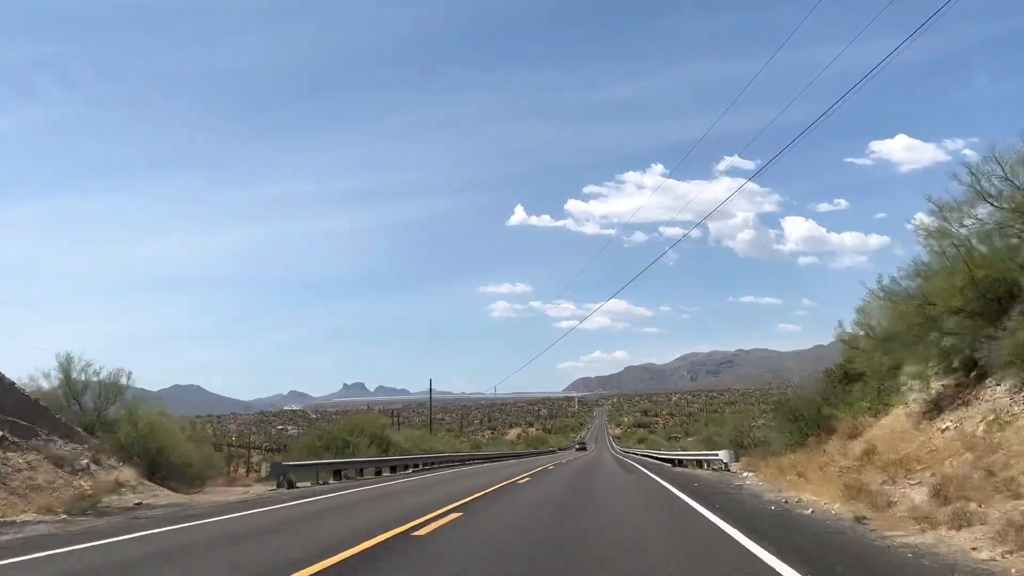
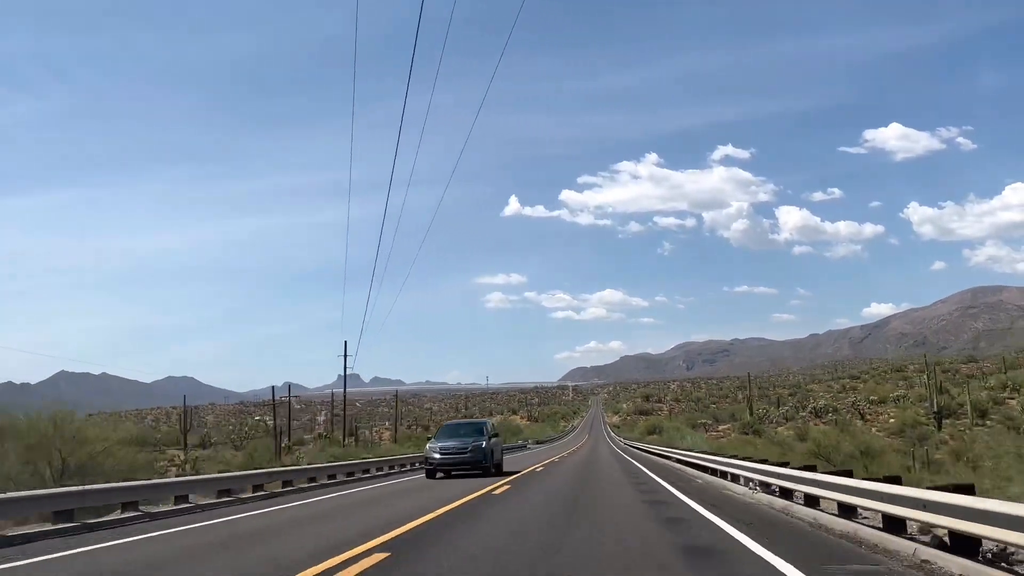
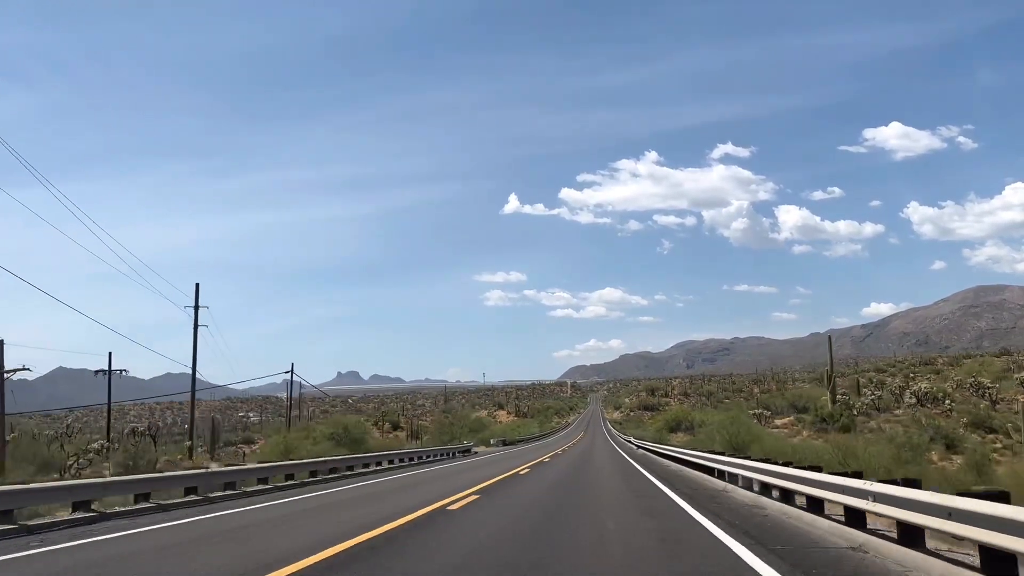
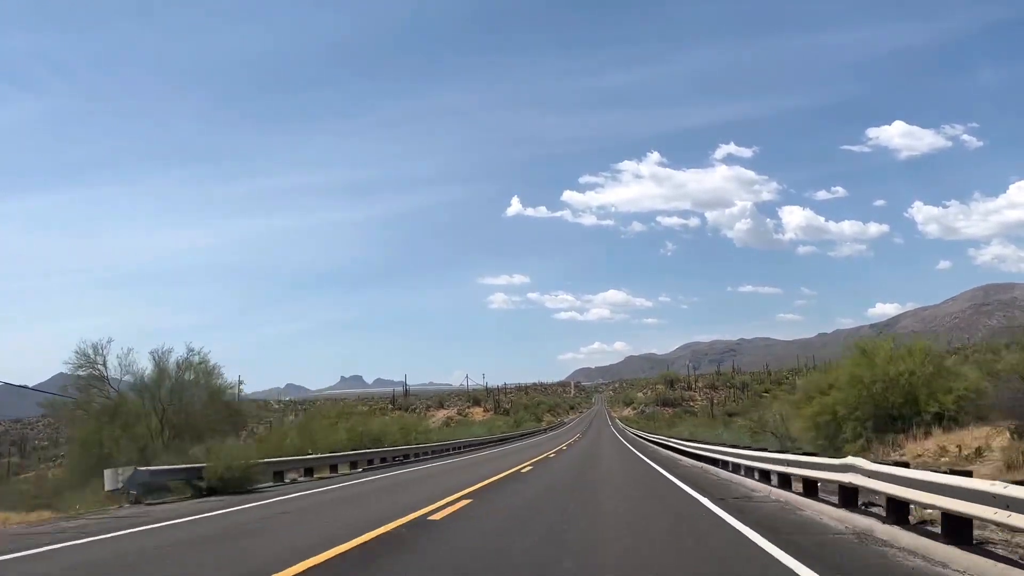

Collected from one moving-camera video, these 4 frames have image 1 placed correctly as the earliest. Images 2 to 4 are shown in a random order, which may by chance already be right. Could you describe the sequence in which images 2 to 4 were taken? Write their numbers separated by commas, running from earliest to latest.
2, 3, 4
